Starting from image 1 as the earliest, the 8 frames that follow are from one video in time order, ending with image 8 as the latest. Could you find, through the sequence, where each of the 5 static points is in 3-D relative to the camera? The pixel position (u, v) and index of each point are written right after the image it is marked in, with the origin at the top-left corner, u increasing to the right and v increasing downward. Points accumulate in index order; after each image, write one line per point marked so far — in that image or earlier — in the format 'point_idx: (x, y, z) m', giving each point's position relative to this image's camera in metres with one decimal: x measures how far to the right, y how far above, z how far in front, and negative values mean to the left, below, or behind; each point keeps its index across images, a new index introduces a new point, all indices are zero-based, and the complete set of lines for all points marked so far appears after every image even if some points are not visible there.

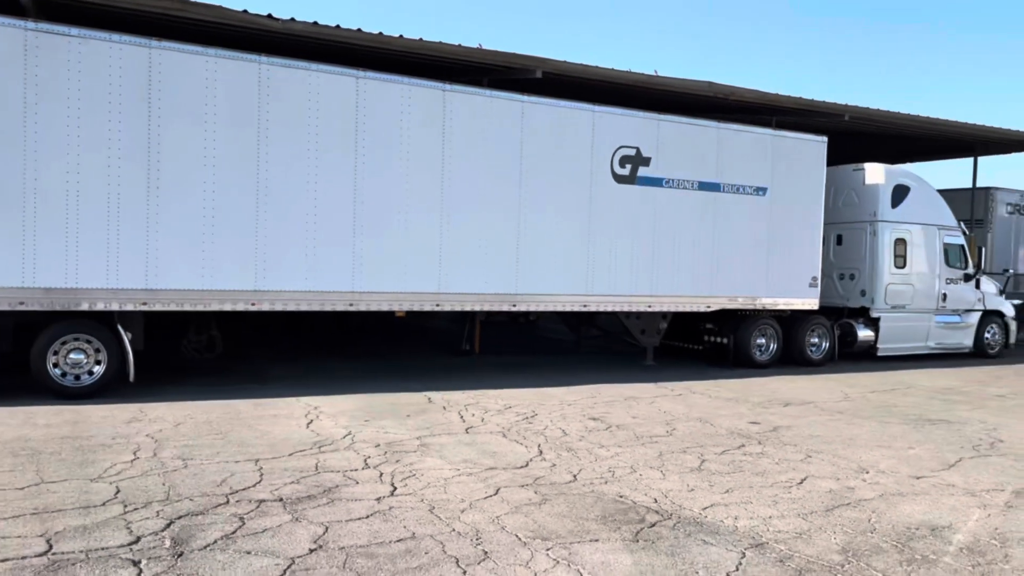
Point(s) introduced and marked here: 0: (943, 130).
0: (+7.9, +2.9, +15.2) m
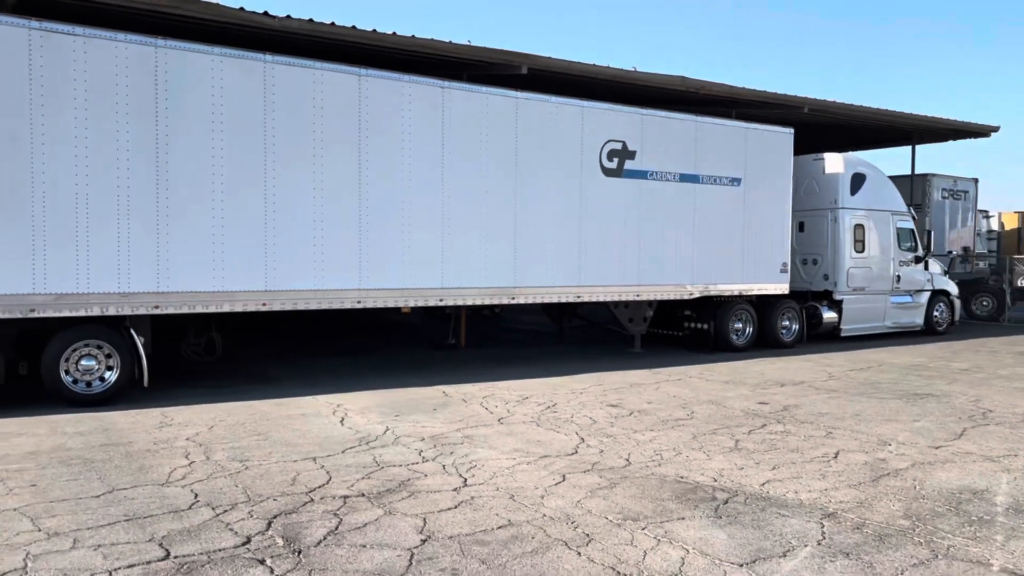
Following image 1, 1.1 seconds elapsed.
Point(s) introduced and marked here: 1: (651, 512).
0: (+7.3, +3.3, +16.0) m
1: (+0.8, -1.3, +4.8) m
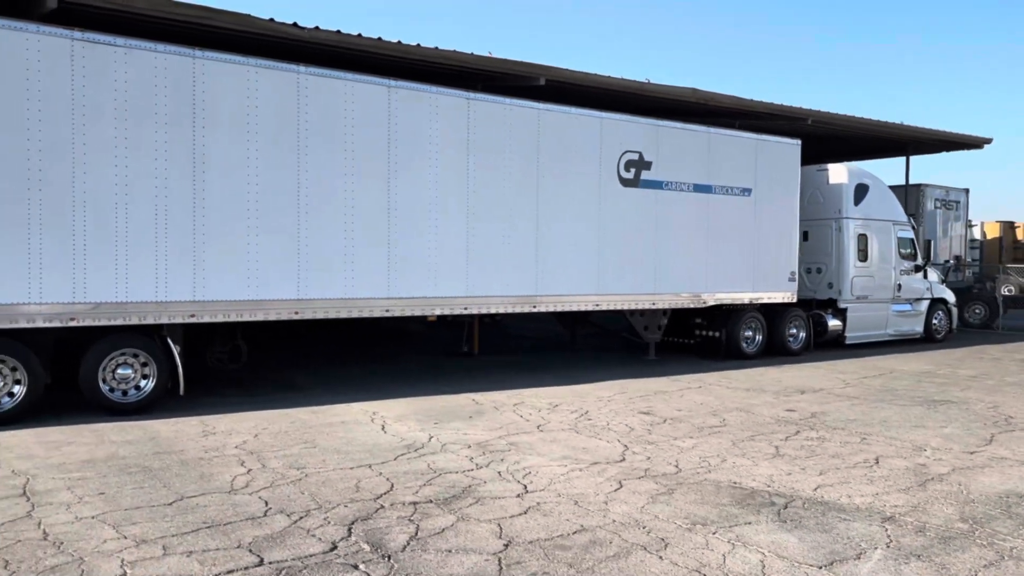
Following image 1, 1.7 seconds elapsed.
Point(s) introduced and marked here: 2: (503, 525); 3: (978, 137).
0: (+7.5, +3.1, +16.3) m
1: (+1.2, -1.4, +4.9) m
2: (0.0, -1.4, +4.8) m
3: (+10.4, +3.4, +18.5) m
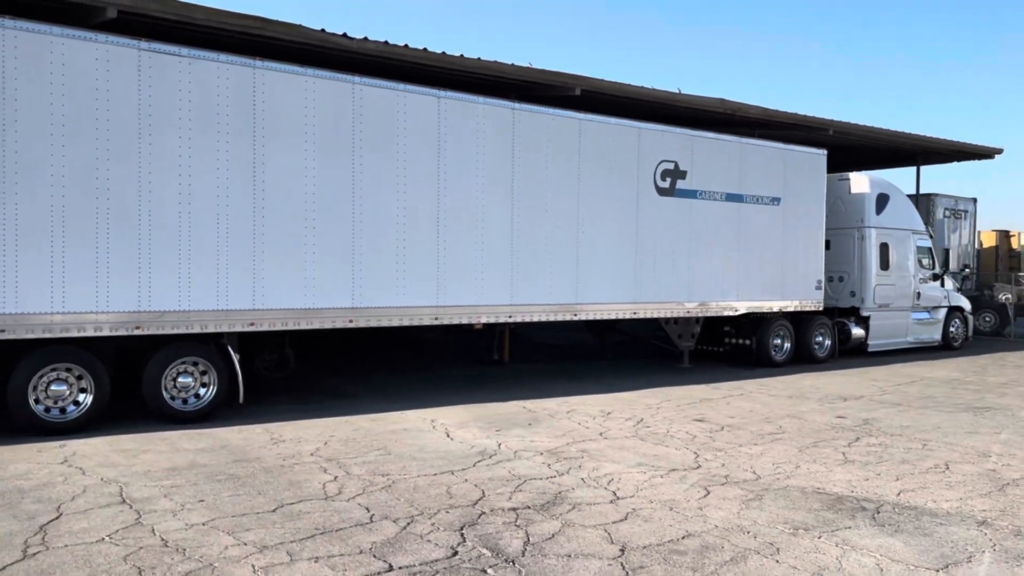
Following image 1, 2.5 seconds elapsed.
0: (+7.9, +3.0, +16.5) m
1: (+1.9, -1.4, +5.0) m
2: (+0.6, -1.4, +4.8) m
3: (+10.8, +3.2, +18.8) m
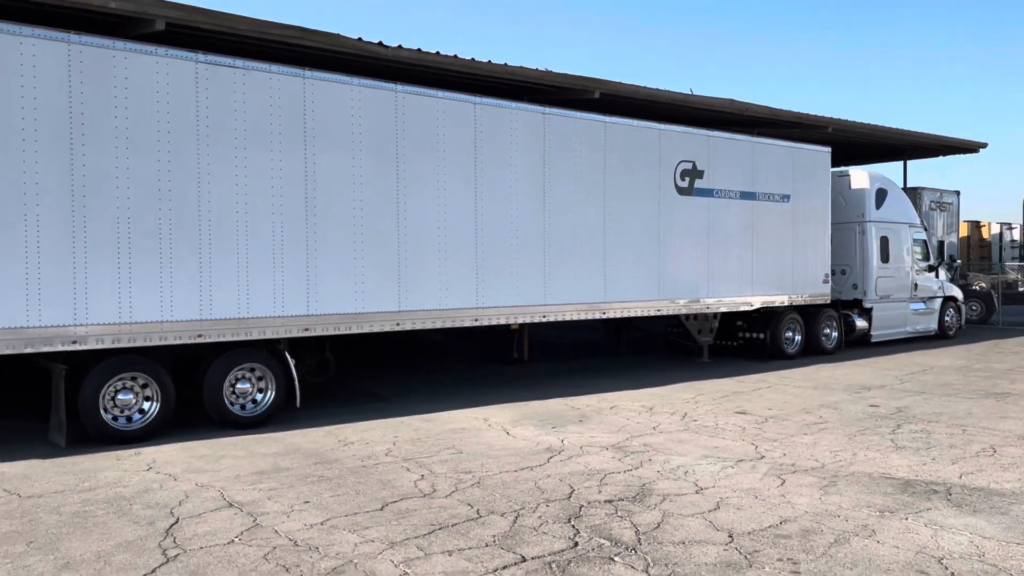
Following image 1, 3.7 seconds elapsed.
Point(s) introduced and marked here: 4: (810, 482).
0: (+8.0, +3.1, +17.1) m
1: (+2.5, -1.4, +5.3) m
2: (+1.2, -1.4, +5.1) m
3: (+10.8, +3.4, +19.4) m
4: (+2.1, -1.4, +5.9) m
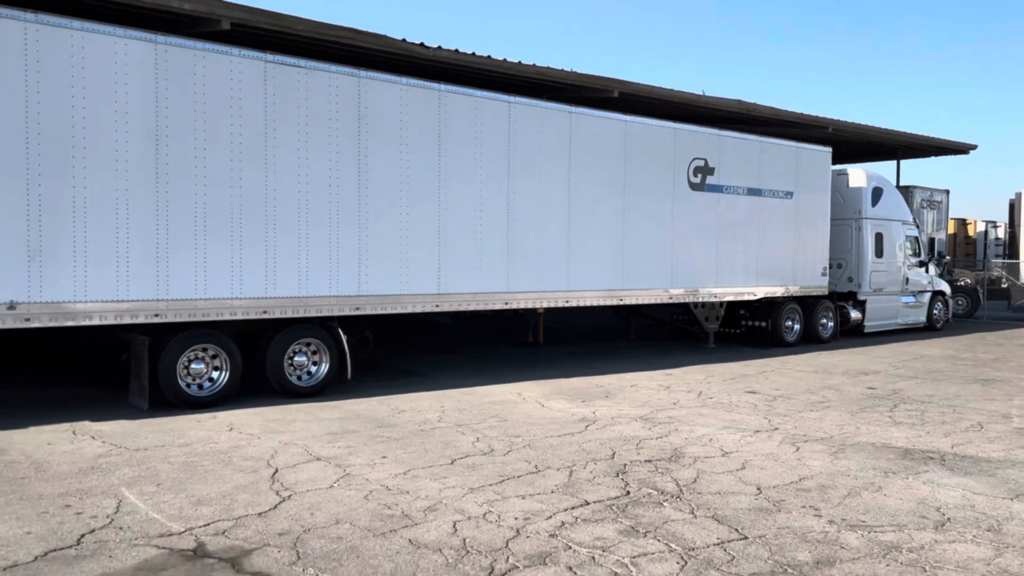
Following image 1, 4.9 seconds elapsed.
0: (+8.3, +3.3, +17.9) m
1: (+2.9, -1.3, +6.2) m
2: (+1.6, -1.3, +5.9) m
3: (+11.1, +3.6, +20.3) m
4: (+2.5, -1.3, +6.7) m
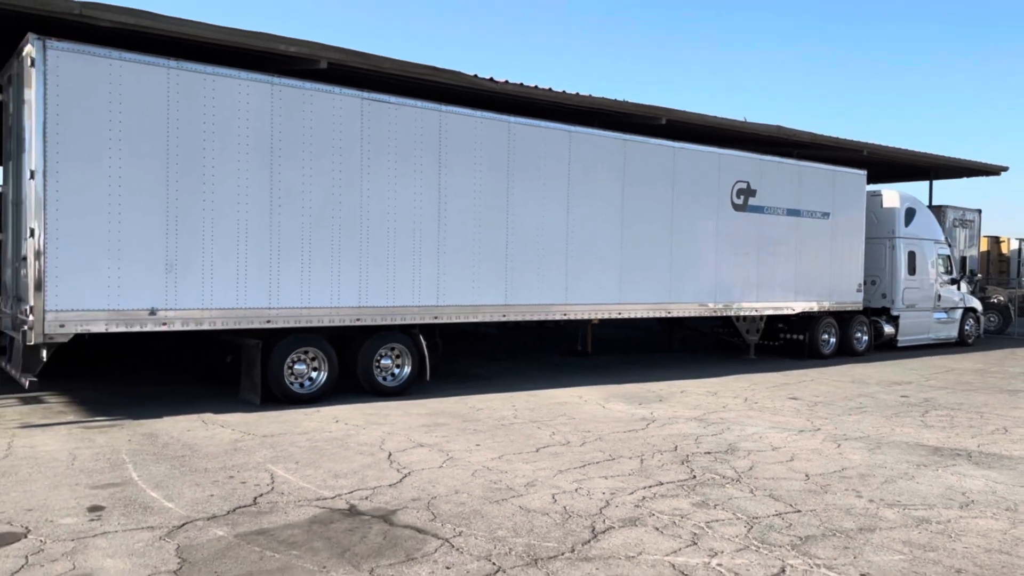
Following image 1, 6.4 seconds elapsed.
0: (+9.4, +2.9, +18.6) m
1: (+3.5, -1.5, +7.0) m
2: (+2.3, -1.5, +6.8) m
3: (+12.3, +3.1, +20.9) m
4: (+3.2, -1.4, +7.5) m
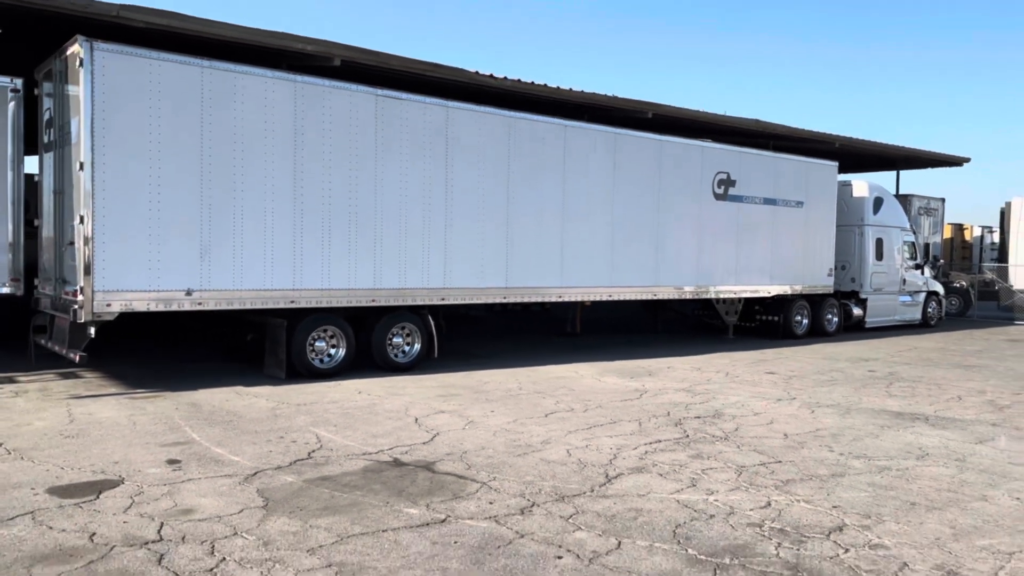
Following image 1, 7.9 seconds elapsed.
0: (+9.2, +3.2, +19.7) m
1: (+3.6, -1.3, +7.9) m
2: (+2.4, -1.3, +7.7) m
3: (+11.9, +3.5, +22.1) m
4: (+3.3, -1.3, +8.5) m
